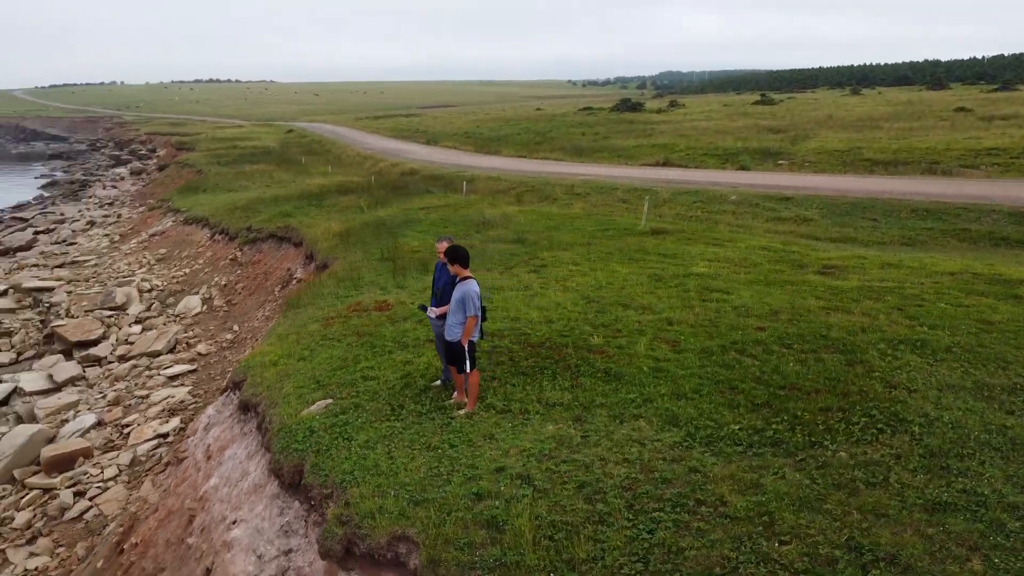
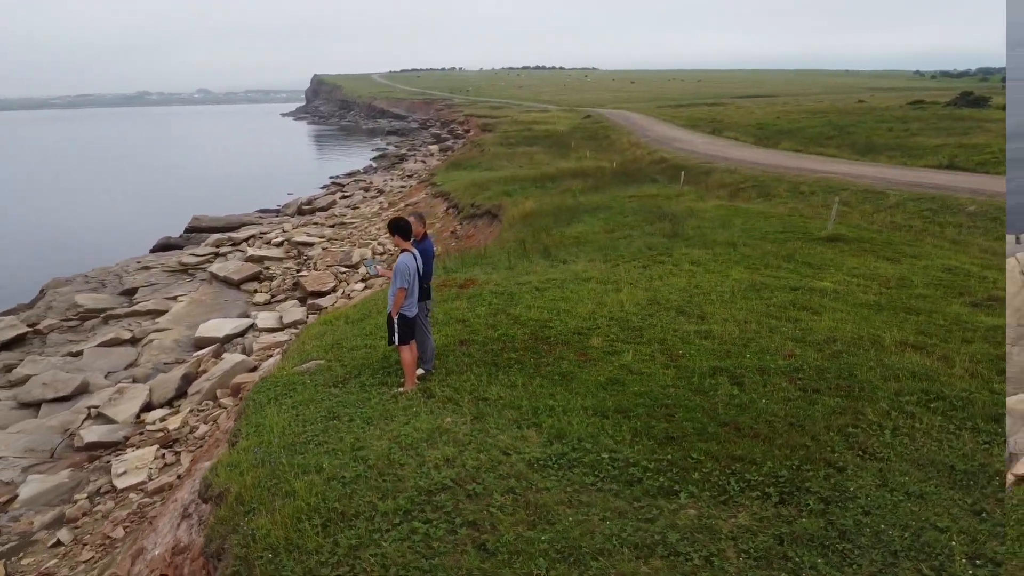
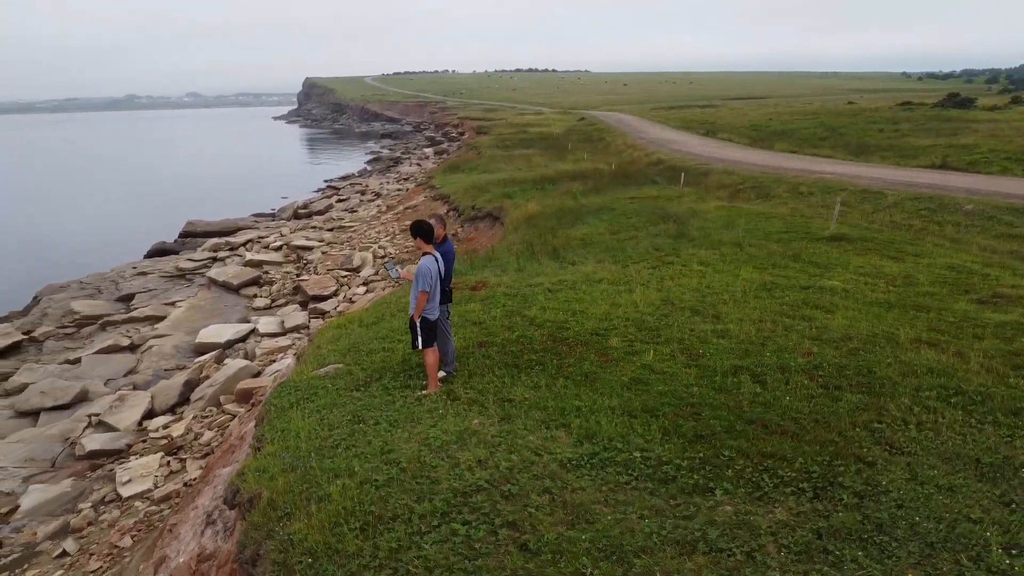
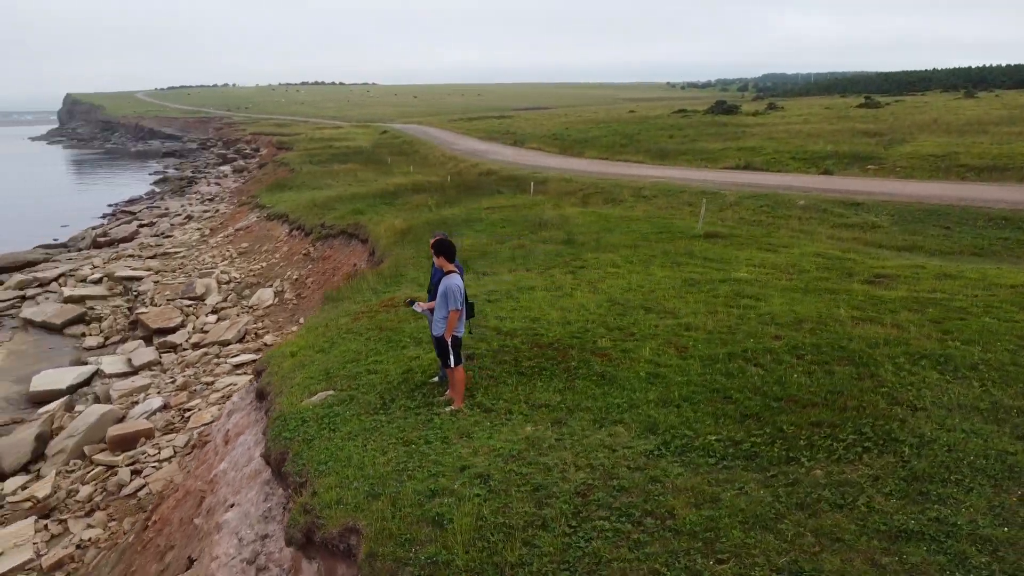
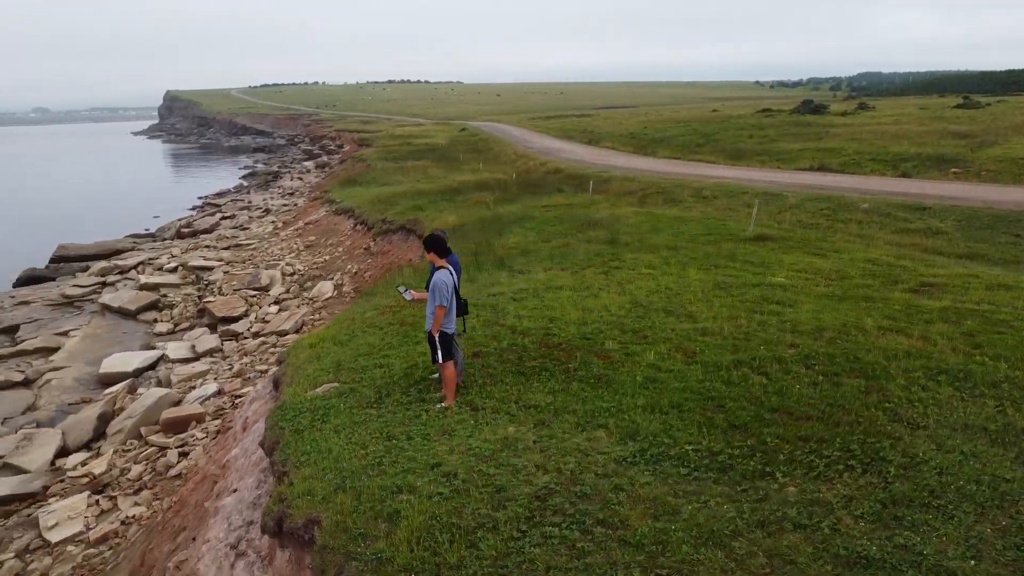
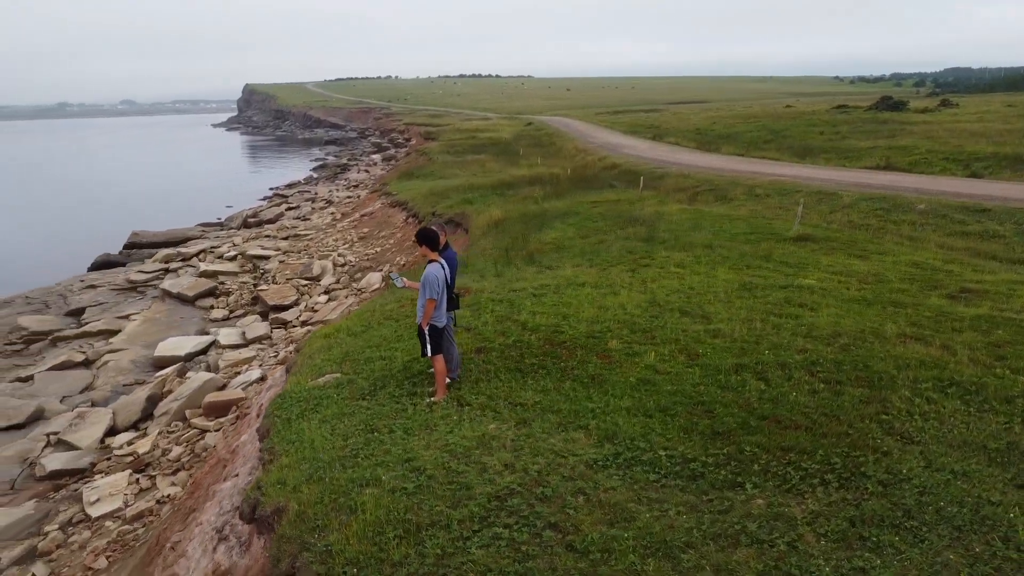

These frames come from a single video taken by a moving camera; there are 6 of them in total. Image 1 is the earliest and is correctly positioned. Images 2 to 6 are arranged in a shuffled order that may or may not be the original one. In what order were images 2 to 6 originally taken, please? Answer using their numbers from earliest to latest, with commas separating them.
4, 5, 6, 3, 2
